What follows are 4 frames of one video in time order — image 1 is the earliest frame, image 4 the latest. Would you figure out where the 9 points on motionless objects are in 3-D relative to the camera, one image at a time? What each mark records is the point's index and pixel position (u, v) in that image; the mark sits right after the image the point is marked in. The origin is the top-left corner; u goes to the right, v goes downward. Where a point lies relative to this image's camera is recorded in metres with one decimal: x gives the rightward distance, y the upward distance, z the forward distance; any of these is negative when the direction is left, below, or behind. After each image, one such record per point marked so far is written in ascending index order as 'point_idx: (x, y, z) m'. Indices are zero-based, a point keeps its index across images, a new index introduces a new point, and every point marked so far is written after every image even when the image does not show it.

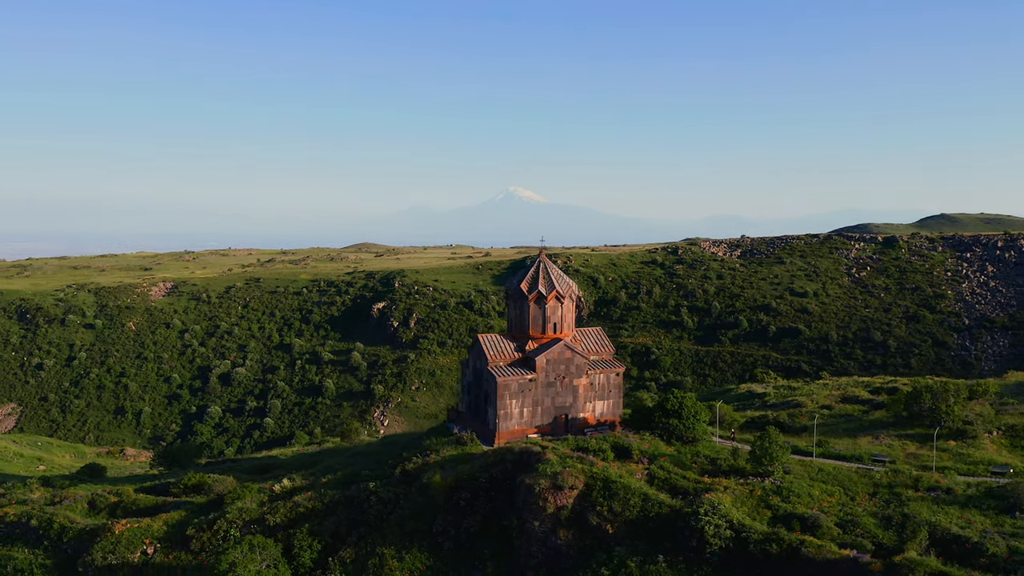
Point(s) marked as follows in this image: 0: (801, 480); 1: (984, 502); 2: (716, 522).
0: (+6.8, -4.5, +13.8) m
1: (+9.5, -4.3, +11.9) m
2: (+3.8, -4.4, +11.1) m
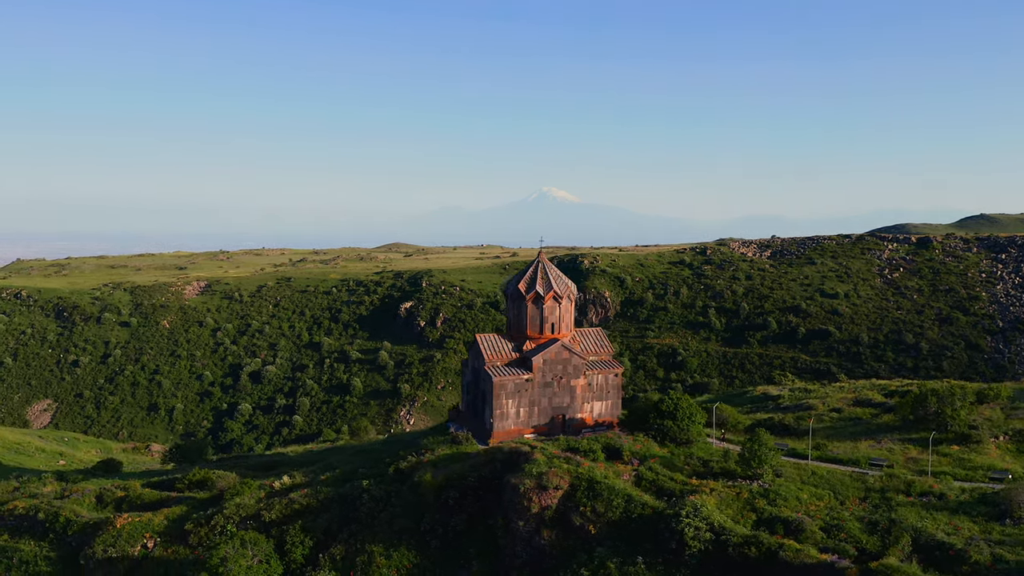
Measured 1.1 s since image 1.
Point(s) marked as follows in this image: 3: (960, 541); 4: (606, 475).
0: (+6.5, -4.5, +13.6) m
1: (+9.1, -4.4, +11.6) m
2: (+3.4, -4.5, +11.0) m
3: (+7.7, -4.3, +10.1) m
4: (+2.1, -4.3, +13.5) m
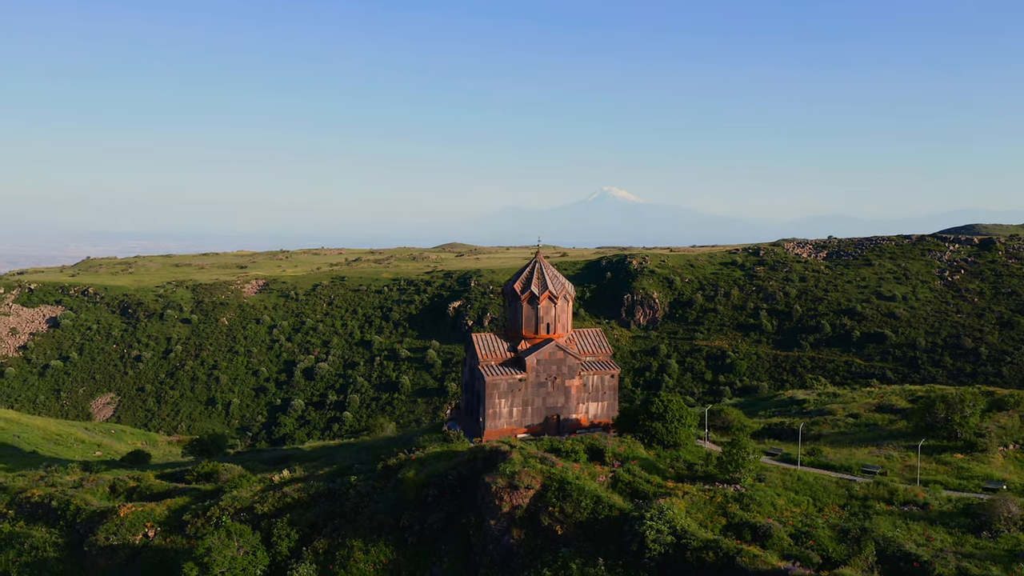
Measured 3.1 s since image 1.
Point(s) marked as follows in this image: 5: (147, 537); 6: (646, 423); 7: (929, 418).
0: (+5.9, -4.6, +13.3) m
1: (+8.4, -4.4, +11.2) m
2: (+2.7, -4.5, +10.9) m
3: (+6.9, -4.4, +9.7) m
4: (+1.5, -4.3, +13.4) m
5: (-11.5, -7.8, +18.5) m
6: (+3.9, -4.0, +17.2) m
7: (+14.0, -4.4, +19.8) m
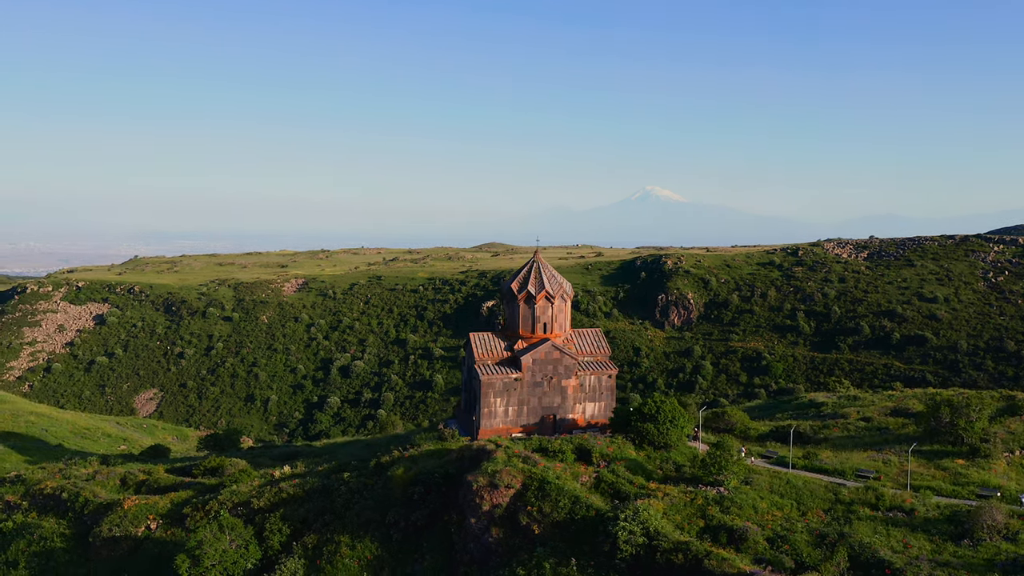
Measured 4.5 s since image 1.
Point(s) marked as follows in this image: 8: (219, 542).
0: (+5.5, -4.6, +13.2) m
1: (+7.9, -4.4, +10.9) m
2: (+2.2, -4.5, +10.9) m
3: (+6.3, -4.4, +9.5) m
4: (+1.1, -4.3, +13.4) m
5: (-11.7, -7.8, +19.0) m
6: (+3.7, -4.0, +17.1) m
7: (+13.9, -4.4, +19.3) m
8: (-7.6, -6.6, +15.3) m
